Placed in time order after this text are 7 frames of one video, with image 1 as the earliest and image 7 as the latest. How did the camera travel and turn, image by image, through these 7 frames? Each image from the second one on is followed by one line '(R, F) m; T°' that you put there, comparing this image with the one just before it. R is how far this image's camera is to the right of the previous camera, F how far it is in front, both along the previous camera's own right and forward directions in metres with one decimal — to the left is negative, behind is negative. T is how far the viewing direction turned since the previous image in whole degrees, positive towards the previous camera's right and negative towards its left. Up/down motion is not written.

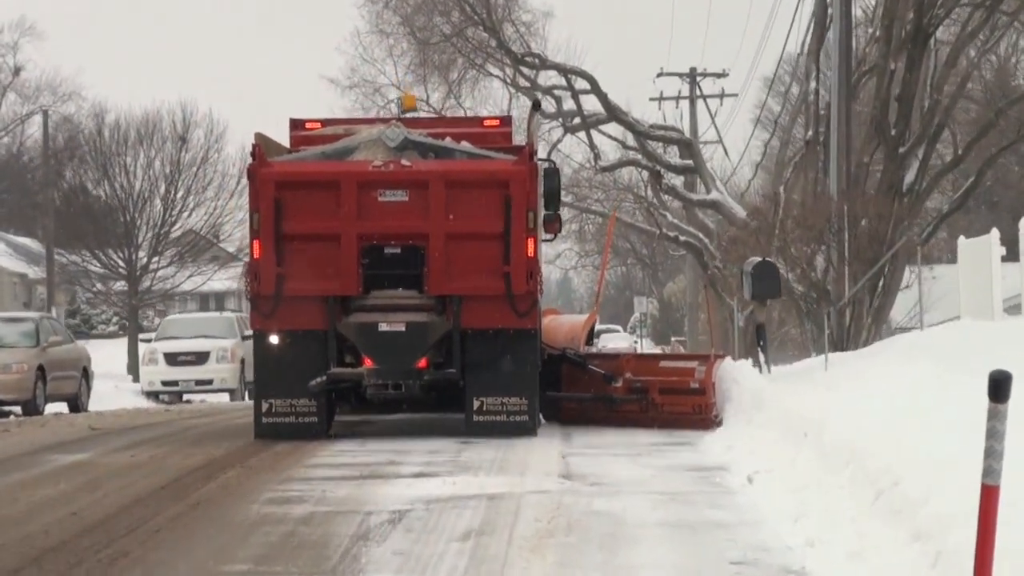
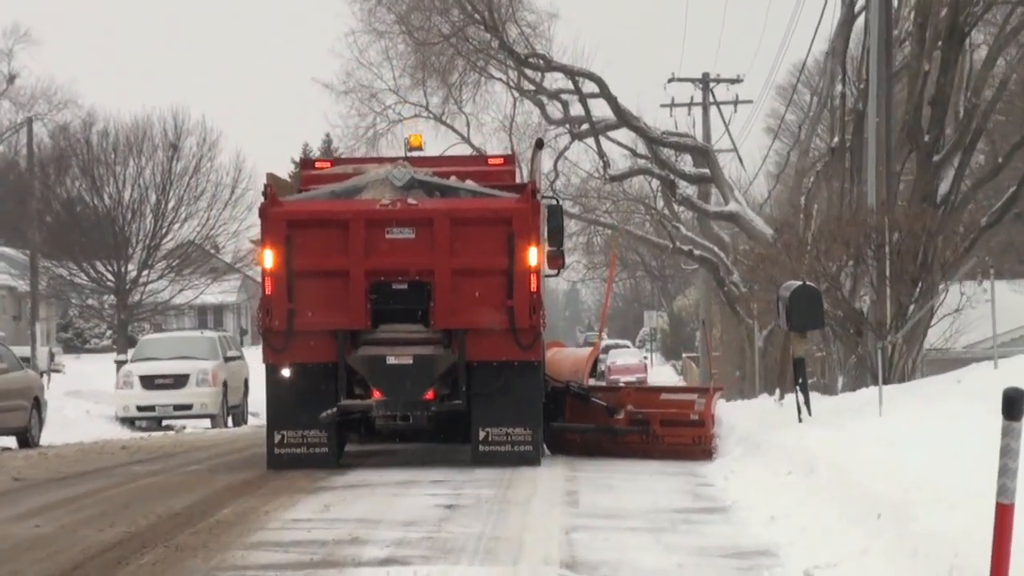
(0.0, +1.8) m; 0°
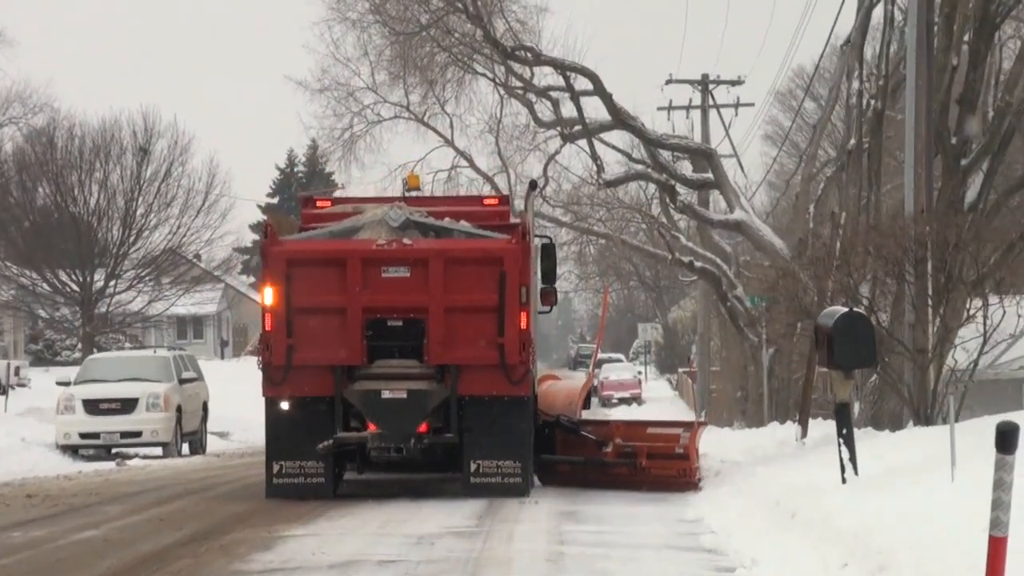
(+0.1, +2.2) m; 0°
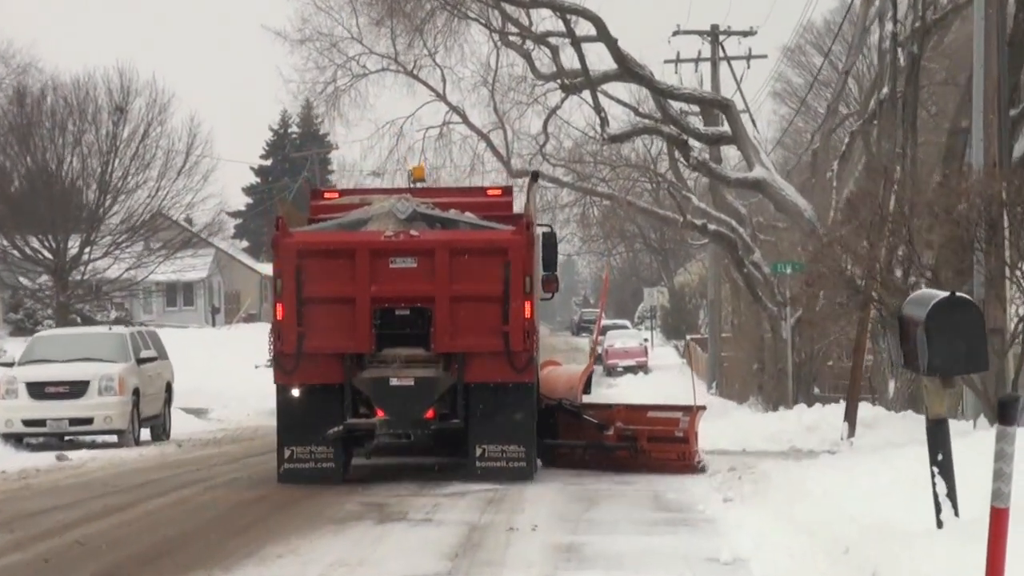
(+0.1, +2.2) m; 0°
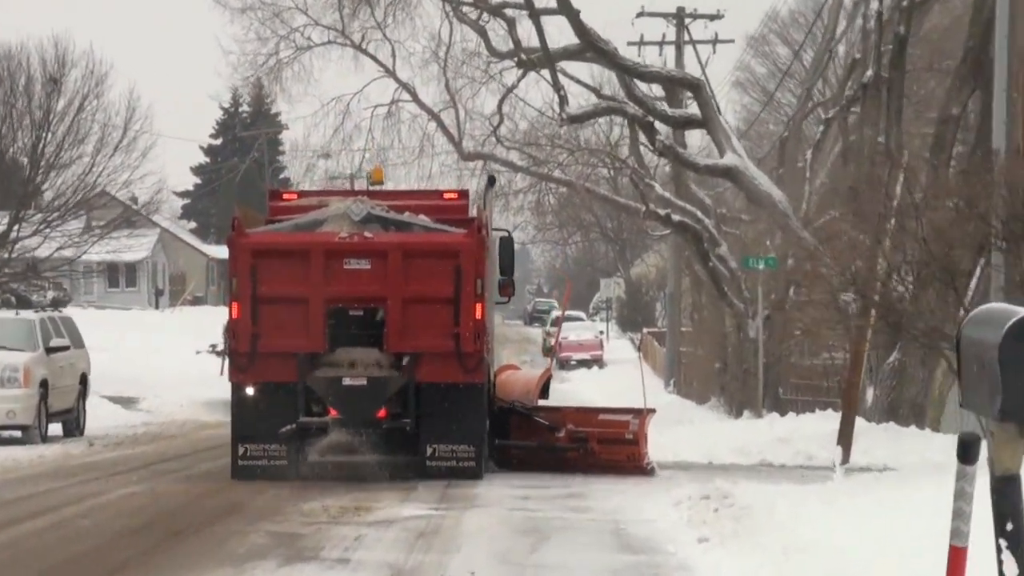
(+0.1, +1.6) m; +1°
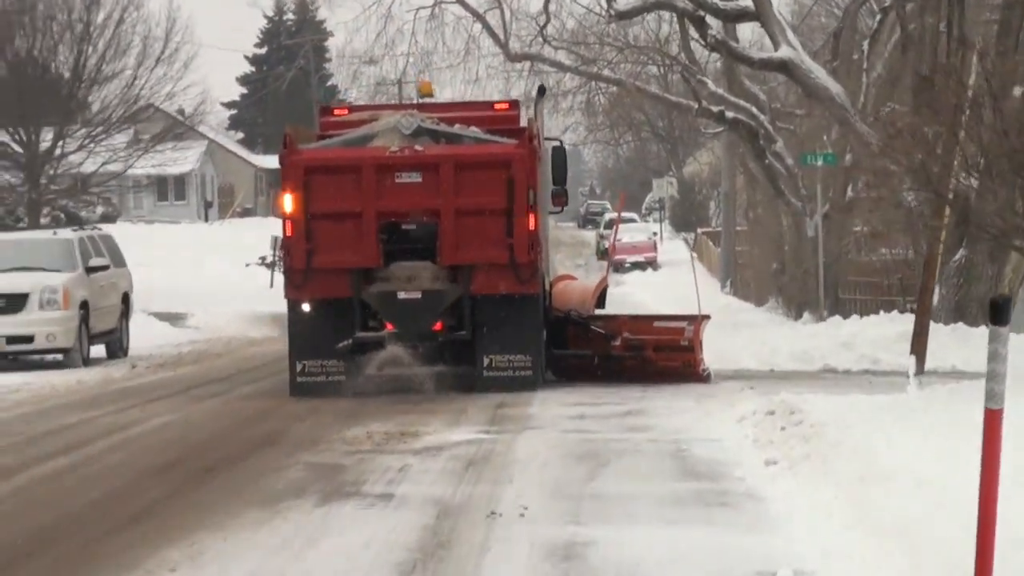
(0.0, +0.6) m; -1°
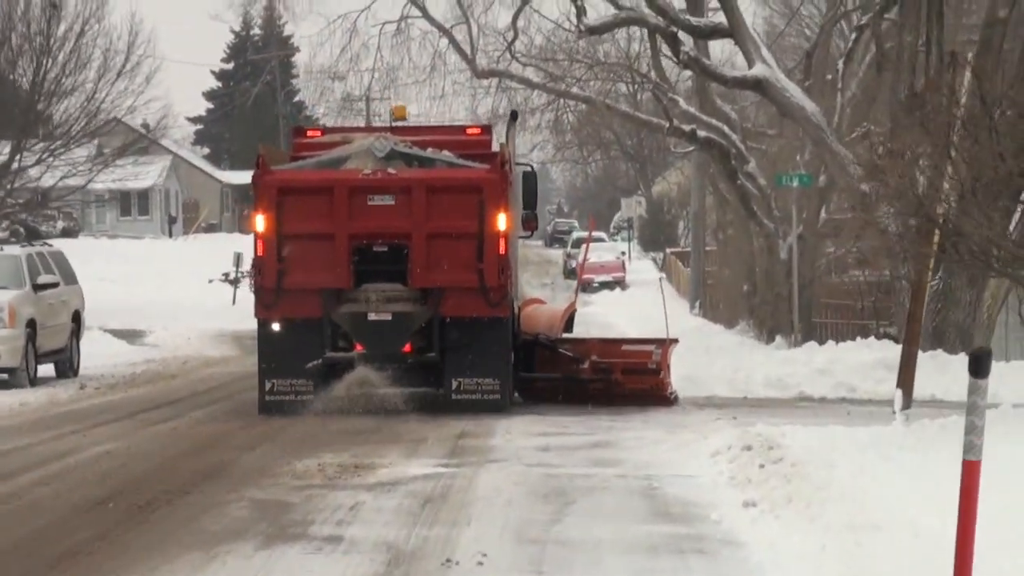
(0.0, +0.6) m; +1°
